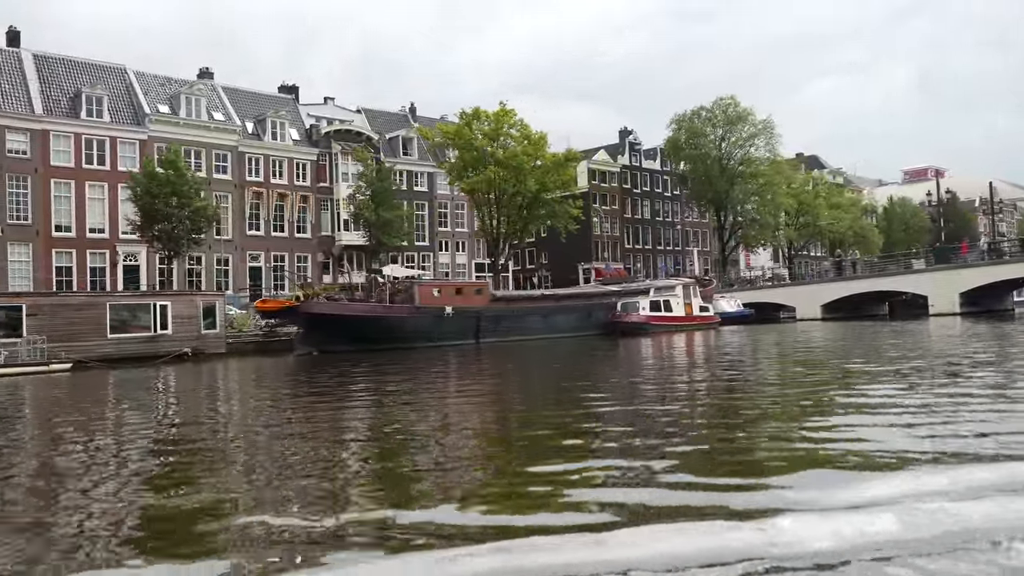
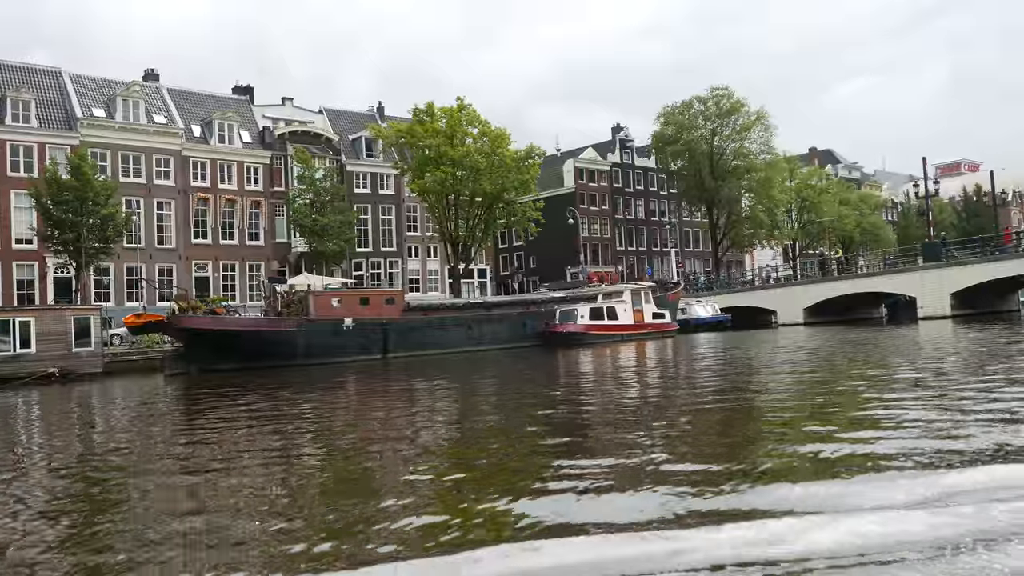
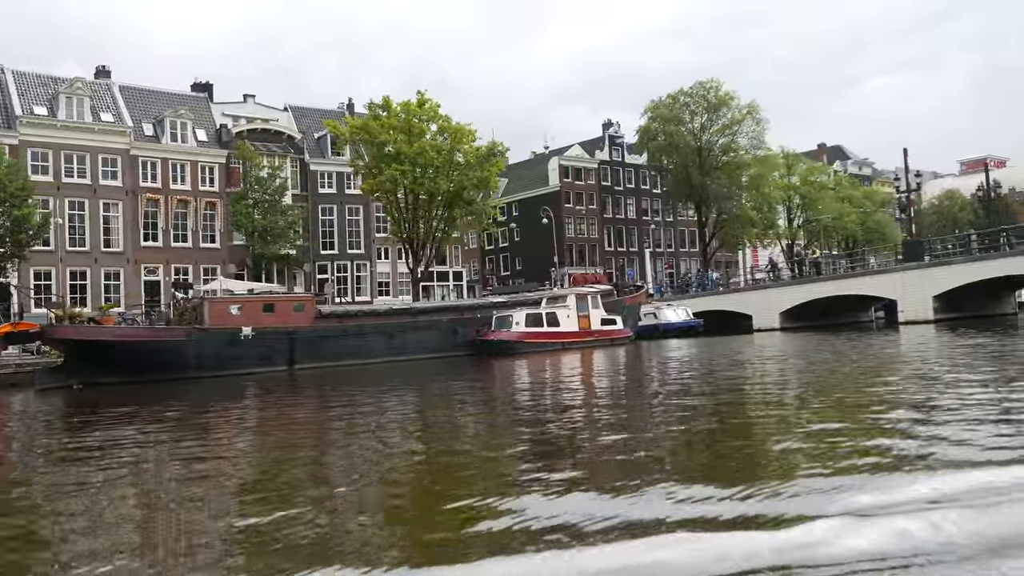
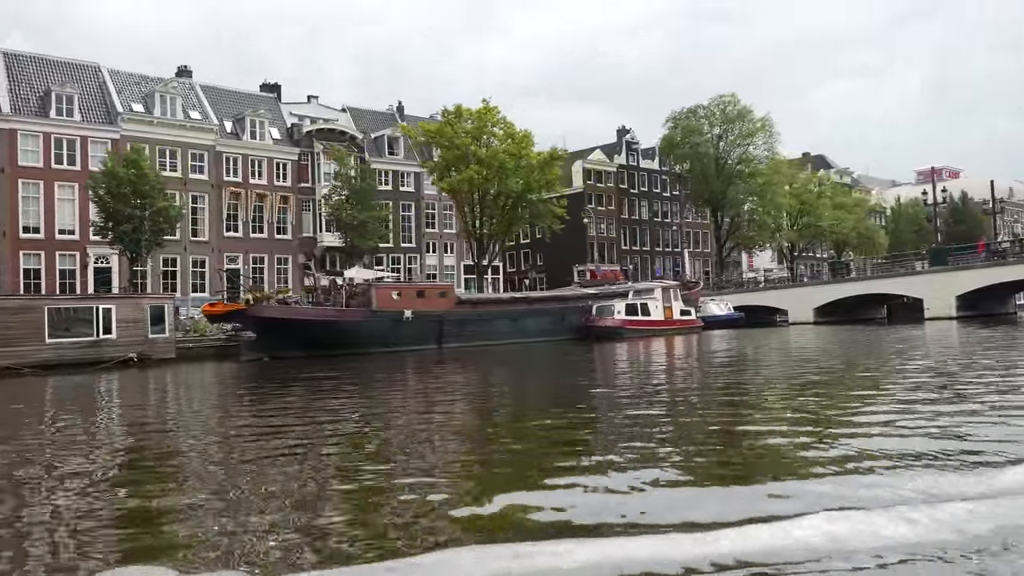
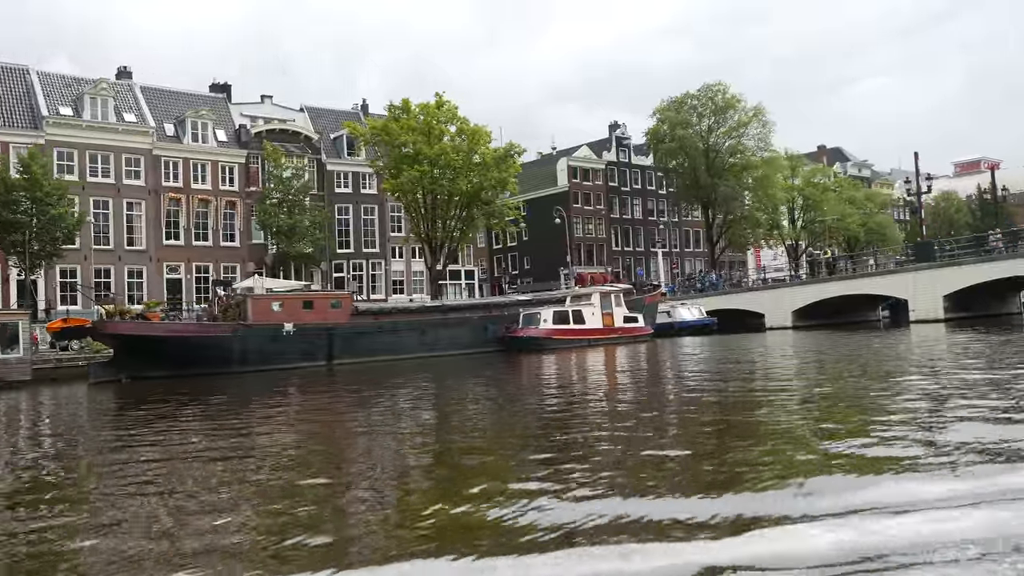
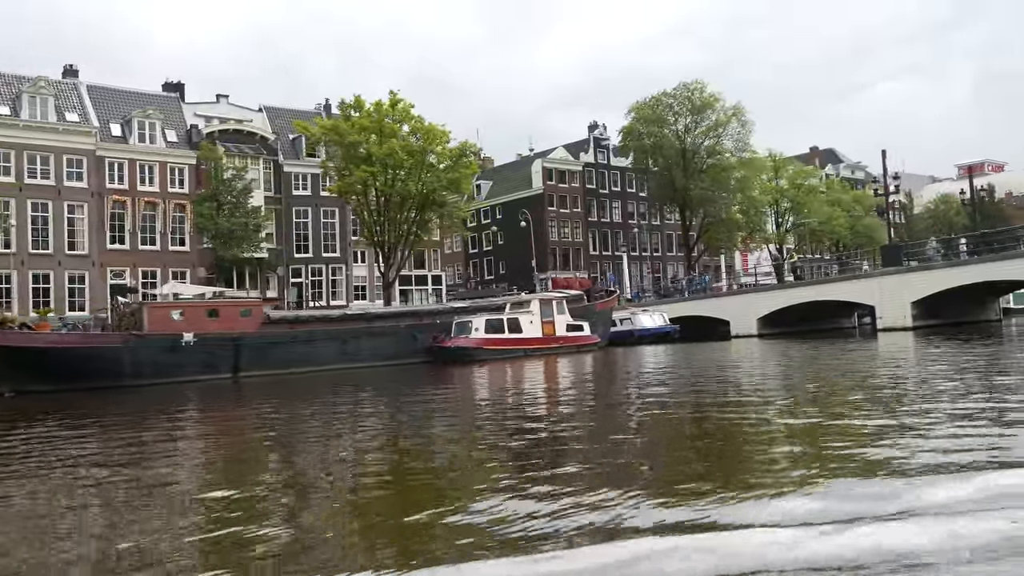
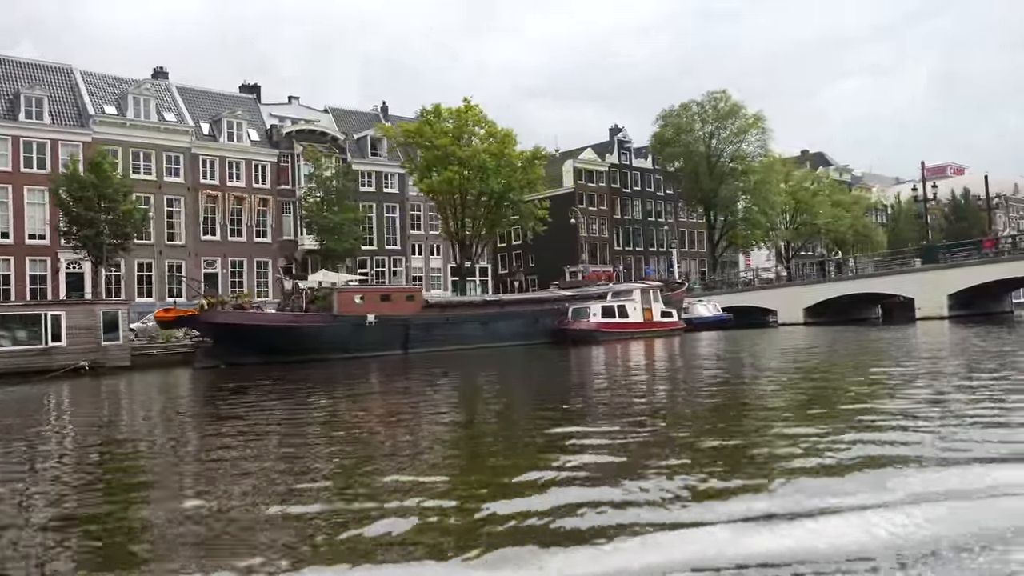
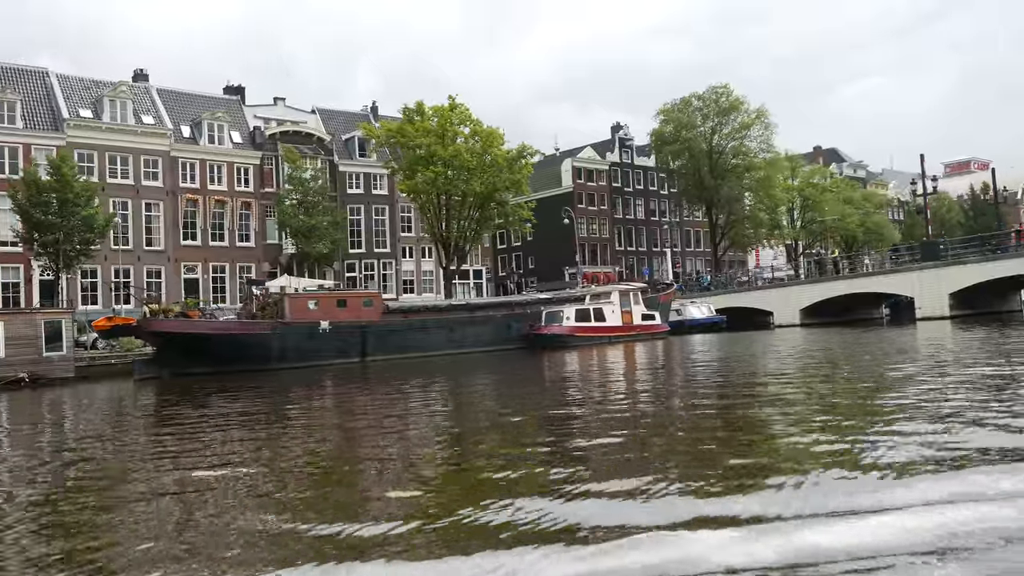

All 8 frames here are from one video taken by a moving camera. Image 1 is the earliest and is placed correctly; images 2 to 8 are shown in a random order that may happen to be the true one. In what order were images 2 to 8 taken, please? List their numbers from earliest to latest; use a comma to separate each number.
4, 7, 2, 8, 5, 3, 6
